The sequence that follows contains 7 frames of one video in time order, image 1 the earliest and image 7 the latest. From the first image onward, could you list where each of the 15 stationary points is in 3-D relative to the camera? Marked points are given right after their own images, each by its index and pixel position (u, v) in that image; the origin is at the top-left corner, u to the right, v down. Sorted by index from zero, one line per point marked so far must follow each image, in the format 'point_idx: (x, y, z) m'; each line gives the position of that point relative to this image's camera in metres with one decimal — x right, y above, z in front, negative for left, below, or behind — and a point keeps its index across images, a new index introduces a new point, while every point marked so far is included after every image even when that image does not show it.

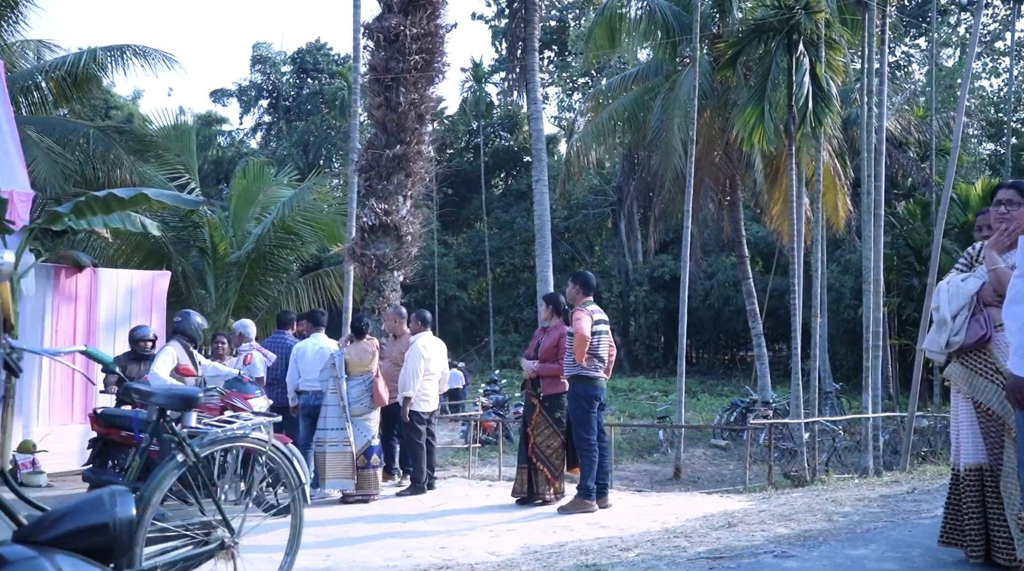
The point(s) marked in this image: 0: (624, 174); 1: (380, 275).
0: (+2.0, +2.0, +18.9) m
1: (-1.2, +0.1, +9.5) m
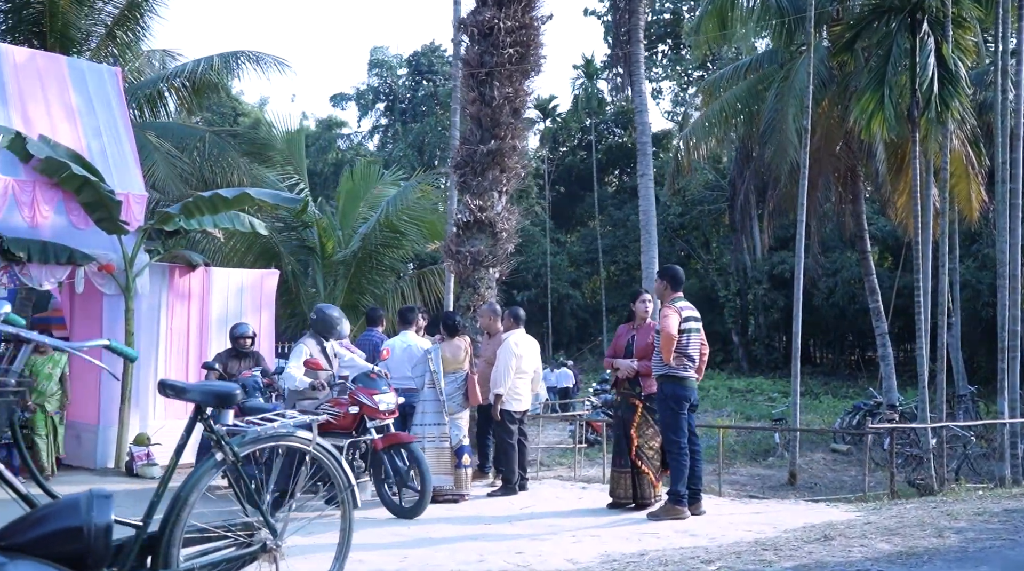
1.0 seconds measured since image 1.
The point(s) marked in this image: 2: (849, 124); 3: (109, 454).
0: (+3.9, +2.0, +18.3) m
1: (-0.3, +0.1, +9.3) m
2: (+4.9, +2.3, +15.3) m
3: (-4.1, -1.7, +10.7) m
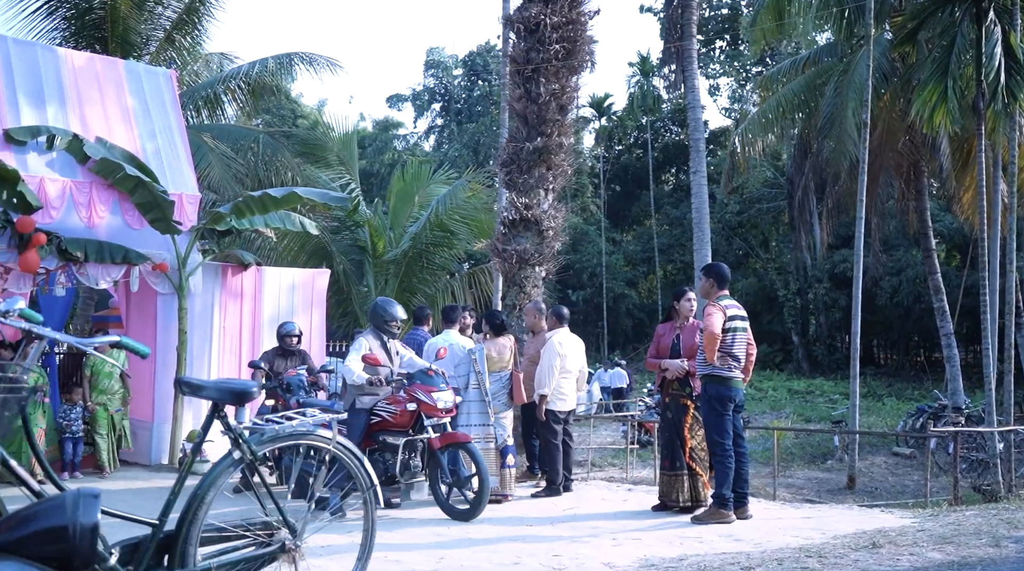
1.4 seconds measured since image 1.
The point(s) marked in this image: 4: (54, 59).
0: (+4.8, +2.0, +18.0) m
1: (+0.1, +0.1, +9.3) m
2: (+5.6, +2.4, +14.9) m
3: (-3.6, -1.7, +10.8) m
4: (-4.6, +2.3, +10.7) m
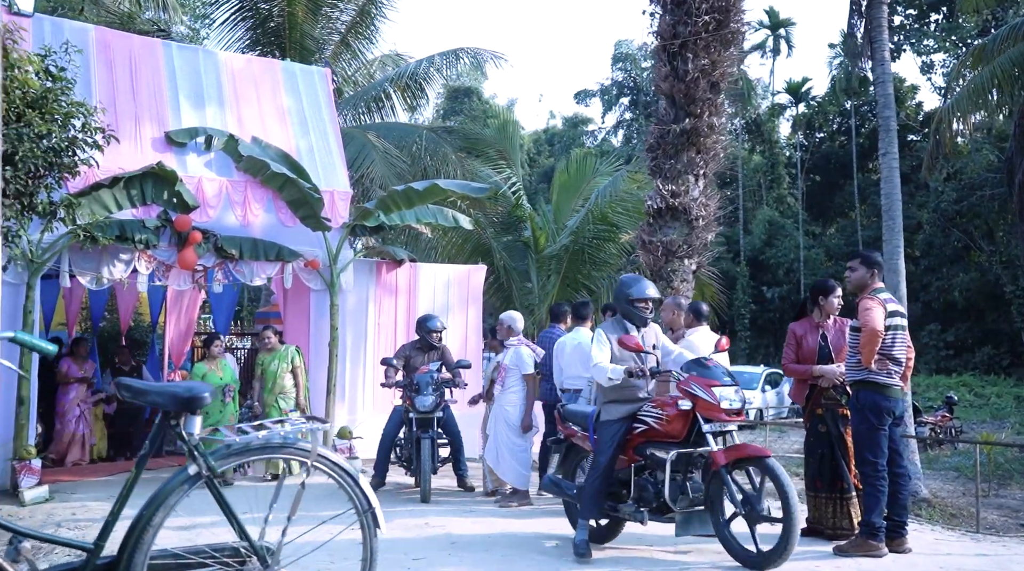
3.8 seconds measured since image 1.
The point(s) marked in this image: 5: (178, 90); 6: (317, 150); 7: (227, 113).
0: (+7.7, +2.1, +16.1) m
1: (+1.2, +0.2, +8.5) m
2: (+7.8, +2.4, +12.9) m
3: (-2.0, -1.7, +10.8) m
4: (-3.1, +2.3, +10.9) m
5: (-3.3, +1.9, +10.5) m
6: (-2.0, +1.4, +11.1) m
7: (-2.9, +1.7, +10.7) m
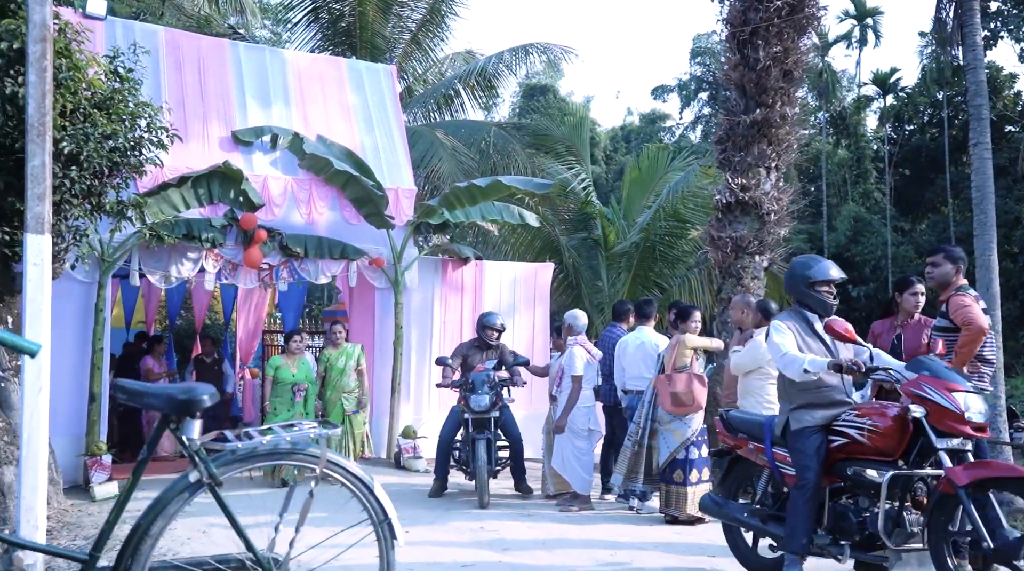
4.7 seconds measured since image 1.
0: (+8.8, +2.2, +15.2) m
1: (+1.7, +0.2, +8.1) m
2: (+8.7, +2.5, +12.0) m
3: (-1.3, -1.6, +10.7) m
4: (-2.4, +2.3, +10.8) m
5: (-2.7, +2.0, +10.6) m
6: (-1.3, +1.4, +11.0) m
7: (-2.2, +1.8, +10.7) m
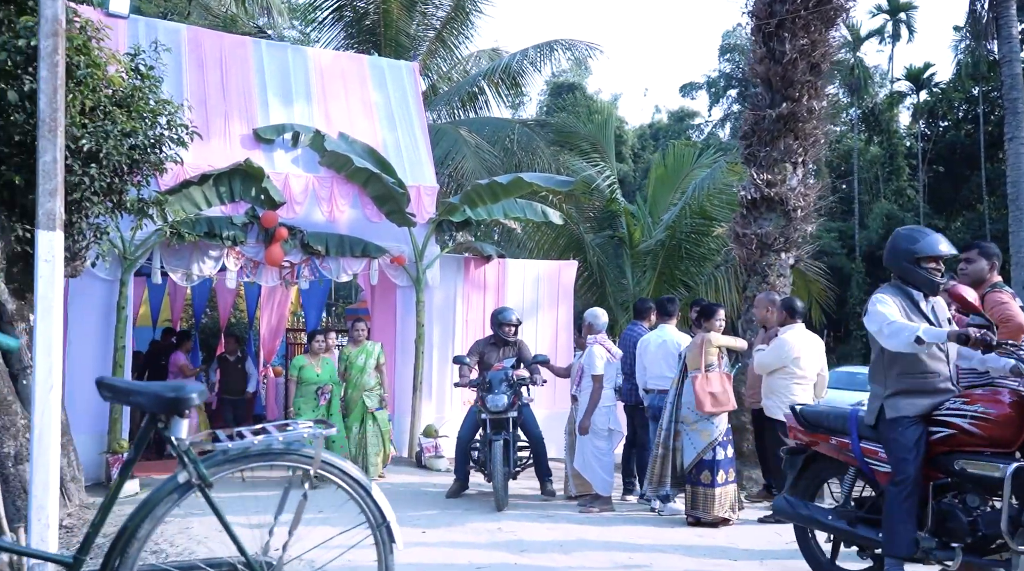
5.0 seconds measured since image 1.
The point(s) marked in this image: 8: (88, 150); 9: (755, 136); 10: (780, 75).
0: (+9.1, +2.2, +14.8) m
1: (+1.9, +0.2, +8.0) m
2: (+8.9, +2.5, +11.6) m
3: (-1.1, -1.6, +10.6) m
4: (-2.2, +2.3, +10.8) m
5: (-2.4, +2.0, +10.5) m
6: (-1.1, +1.5, +10.9) m
7: (-2.0, +1.8, +10.7) m
8: (-3.2, +1.0, +8.0) m
9: (+1.9, +1.1, +8.1) m
10: (+2.0, +1.6, +8.0) m
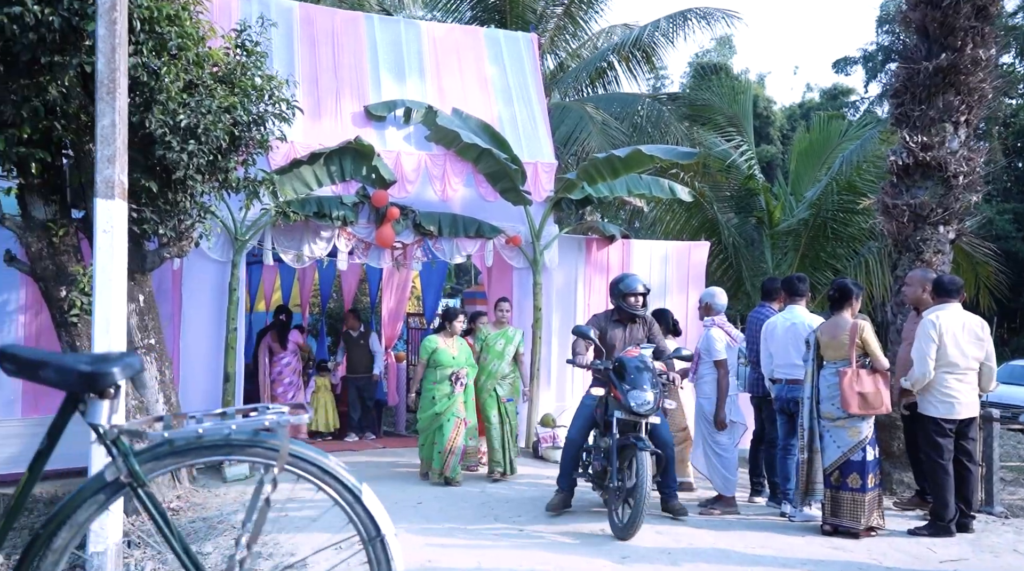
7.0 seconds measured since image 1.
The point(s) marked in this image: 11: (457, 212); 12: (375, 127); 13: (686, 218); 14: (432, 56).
0: (+10.8, +2.4, +12.7) m
1: (+2.7, +0.4, +6.9) m
2: (+10.1, +2.6, +9.6) m
3: (+0.1, -1.5, +10.0) m
4: (-0.9, +2.5, +10.3) m
5: (-1.3, +2.1, +10.1) m
6: (+0.1, +1.6, +10.3) m
7: (-0.8, +1.9, +10.2) m
8: (-2.4, +1.2, +7.7) m
9: (+2.7, +1.3, +7.1) m
10: (+2.8, +1.7, +7.0) m
11: (-0.5, +0.7, +9.7) m
12: (-1.3, +1.5, +9.7) m
13: (+1.9, +0.7, +11.7) m
14: (-0.8, +2.2, +10.3) m
